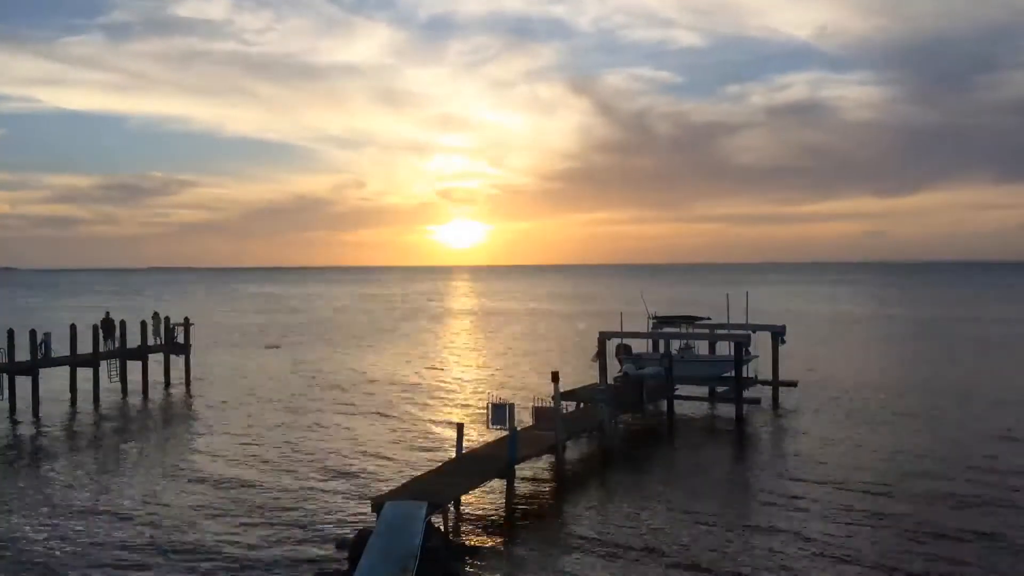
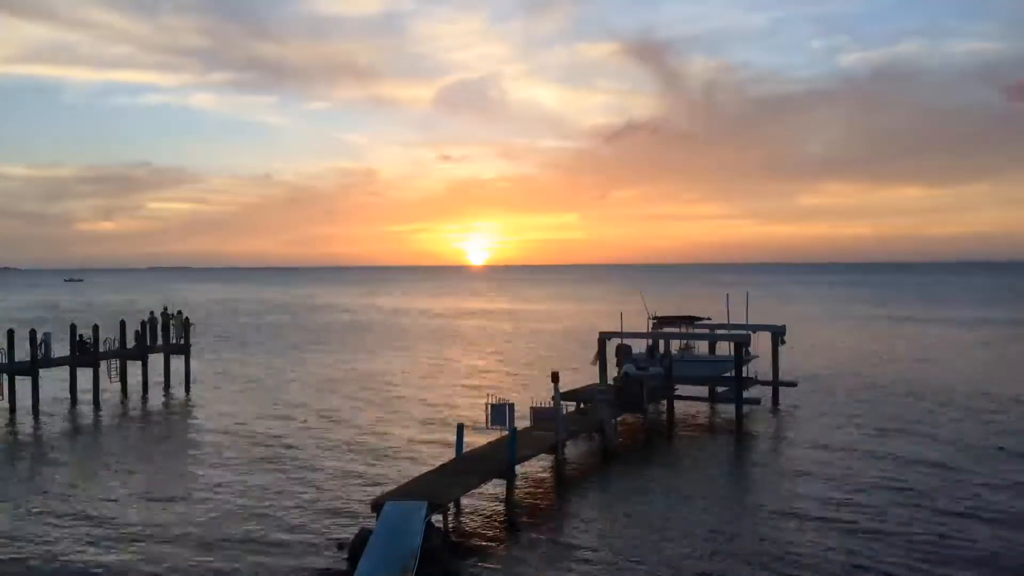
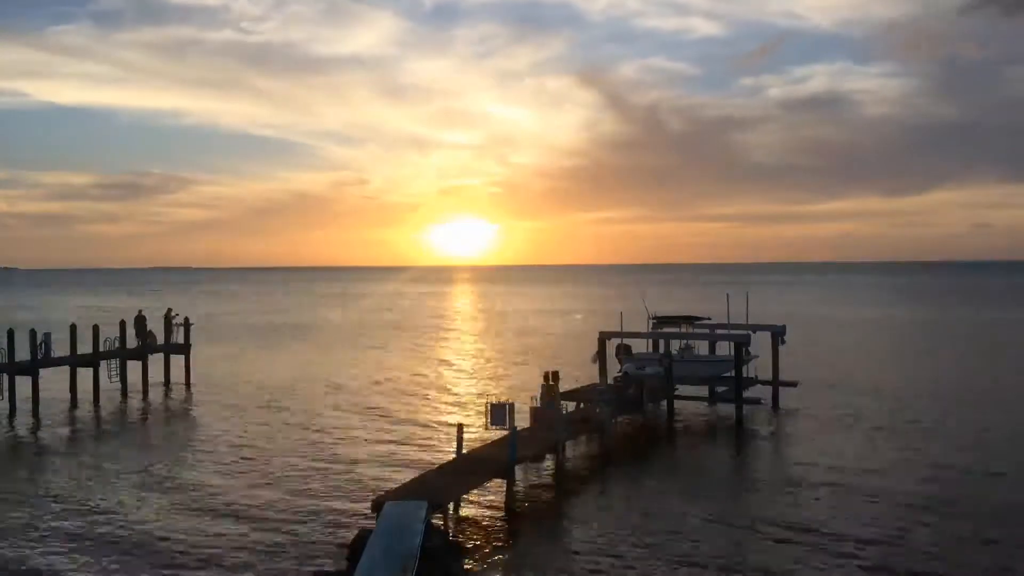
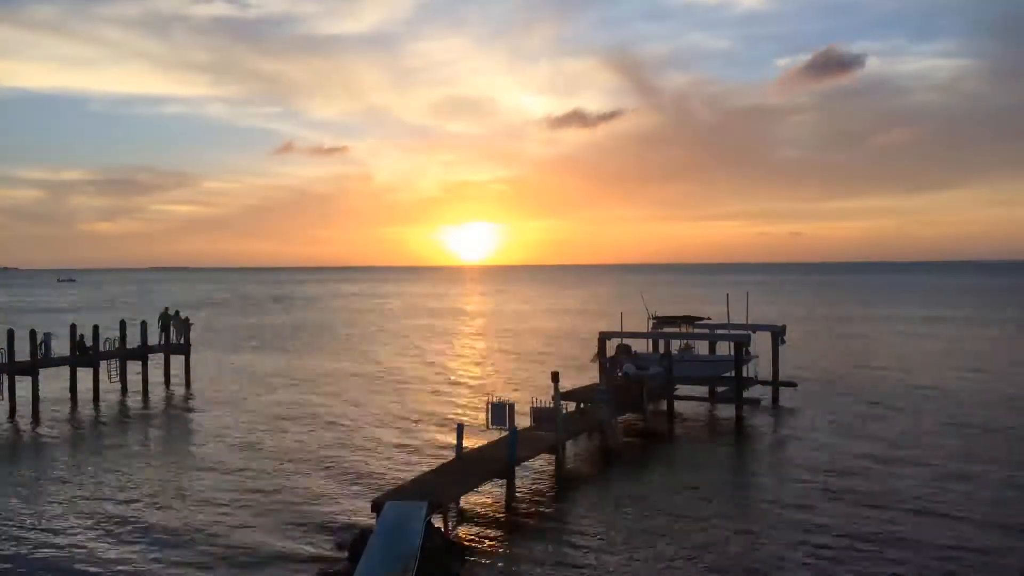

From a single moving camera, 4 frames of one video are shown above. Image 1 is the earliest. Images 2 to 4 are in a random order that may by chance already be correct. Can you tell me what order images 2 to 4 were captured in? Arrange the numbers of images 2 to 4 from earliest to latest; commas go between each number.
3, 4, 2
